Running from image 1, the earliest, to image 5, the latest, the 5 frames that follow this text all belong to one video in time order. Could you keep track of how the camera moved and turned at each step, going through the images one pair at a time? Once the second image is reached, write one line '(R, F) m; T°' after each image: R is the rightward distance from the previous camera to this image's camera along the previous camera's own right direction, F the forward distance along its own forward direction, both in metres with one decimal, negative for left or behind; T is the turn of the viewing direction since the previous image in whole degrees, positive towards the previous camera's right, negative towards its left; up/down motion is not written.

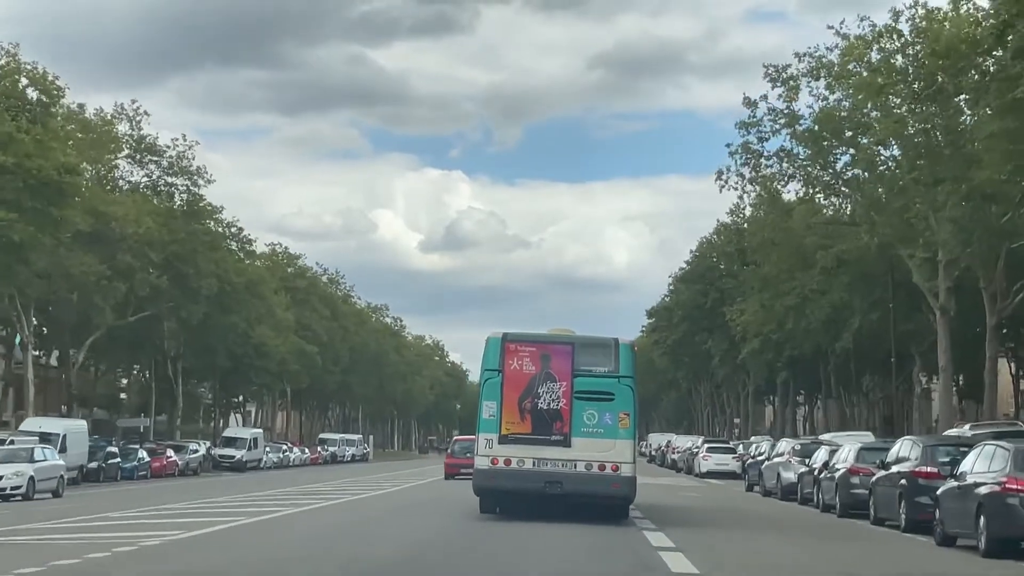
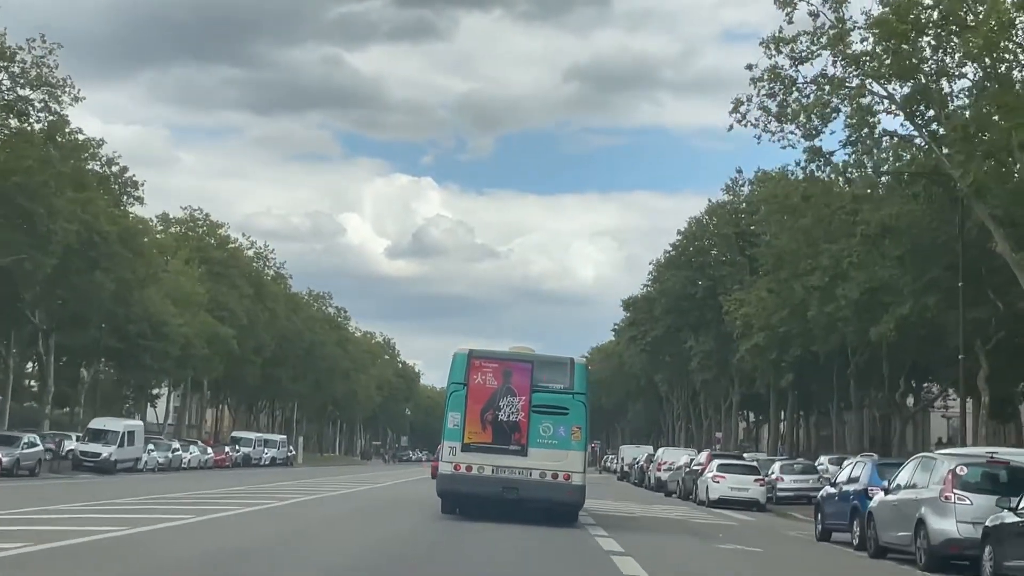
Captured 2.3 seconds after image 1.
(+0.6, +12.7) m; +1°
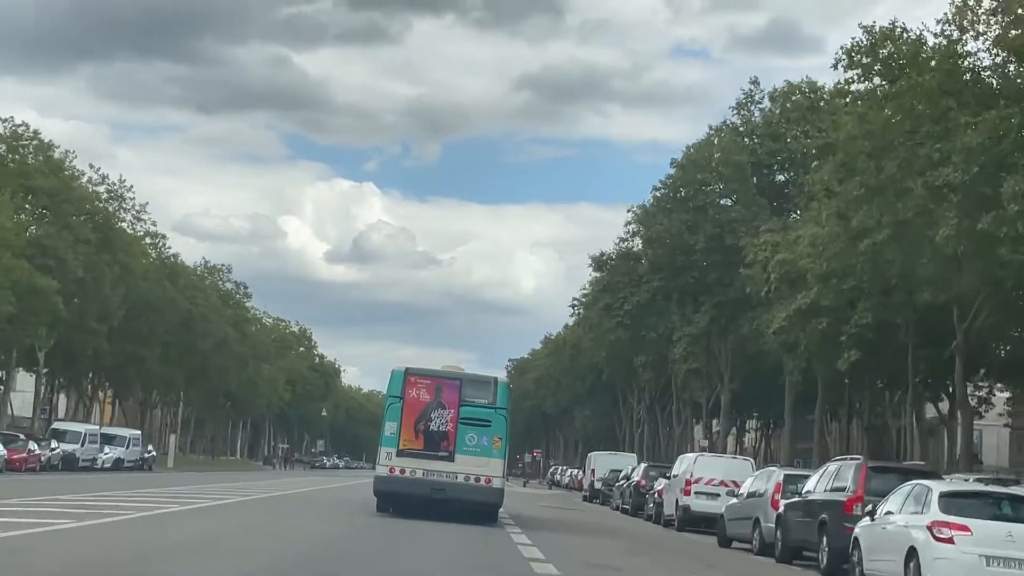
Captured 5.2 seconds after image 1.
(+0.4, +18.9) m; +2°
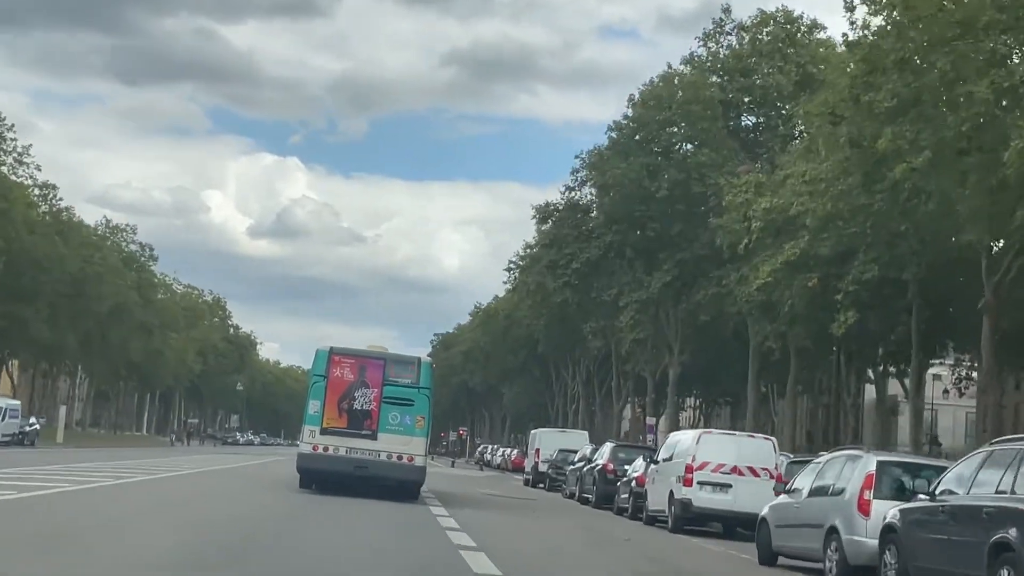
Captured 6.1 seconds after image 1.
(-0.2, +6.3) m; +3°
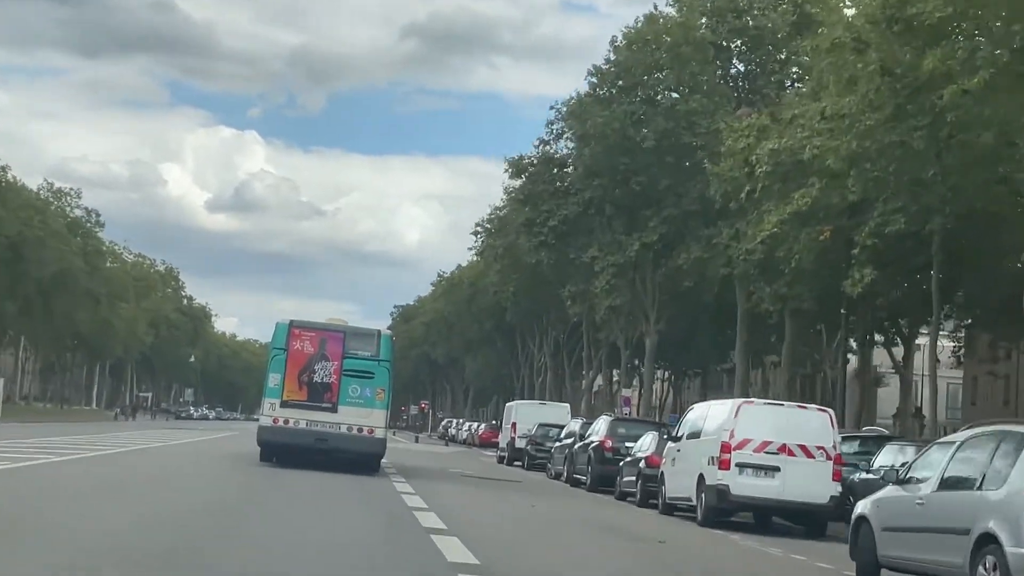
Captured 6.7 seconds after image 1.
(-0.3, +3.7) m; +2°
